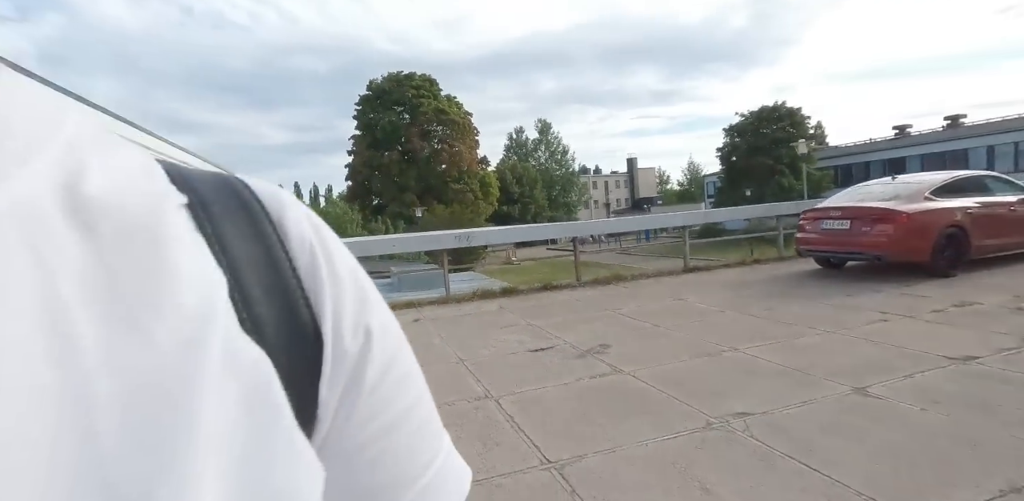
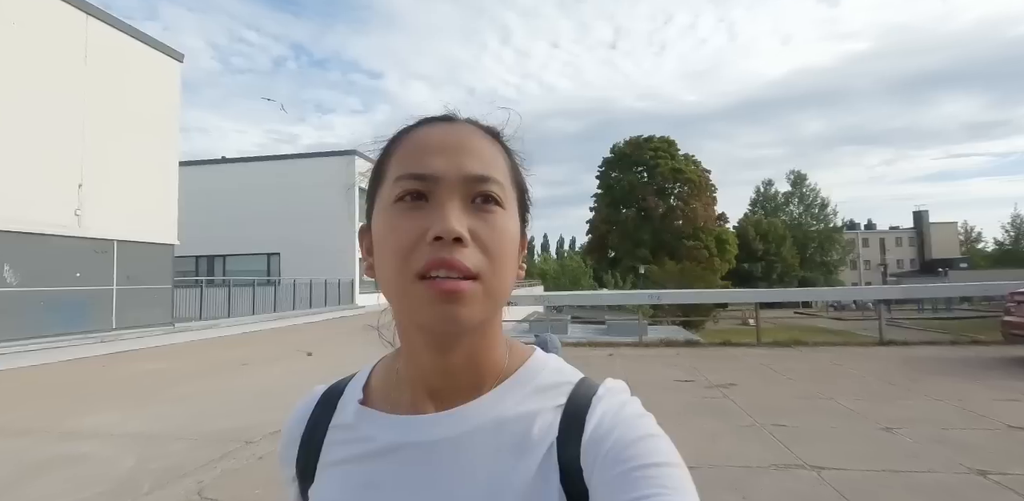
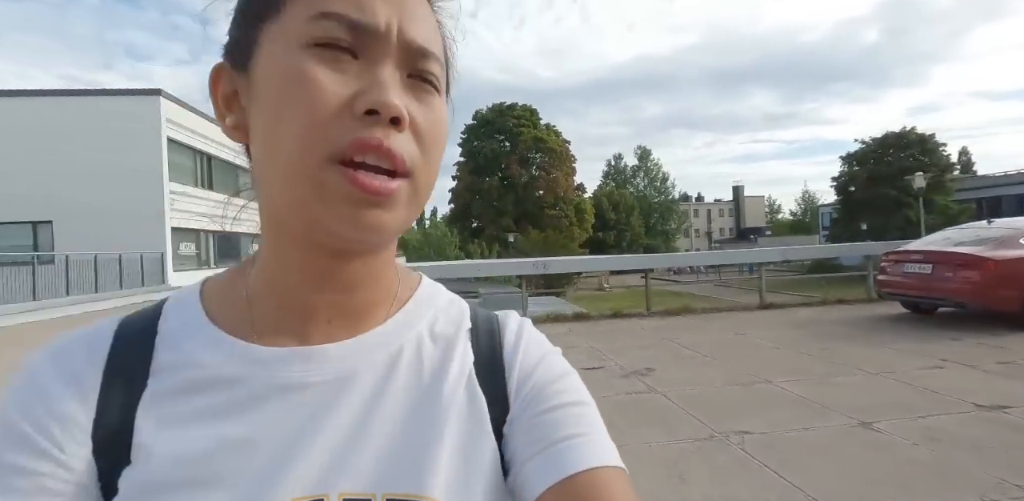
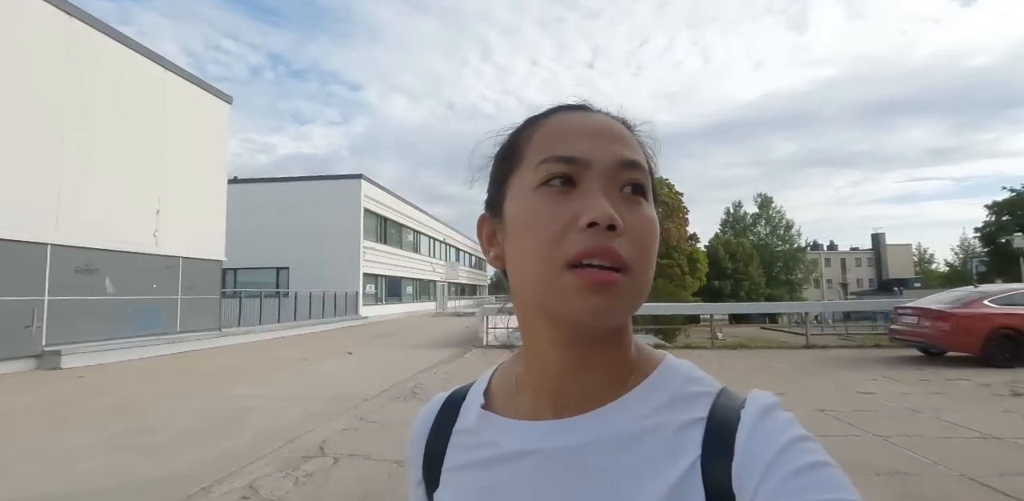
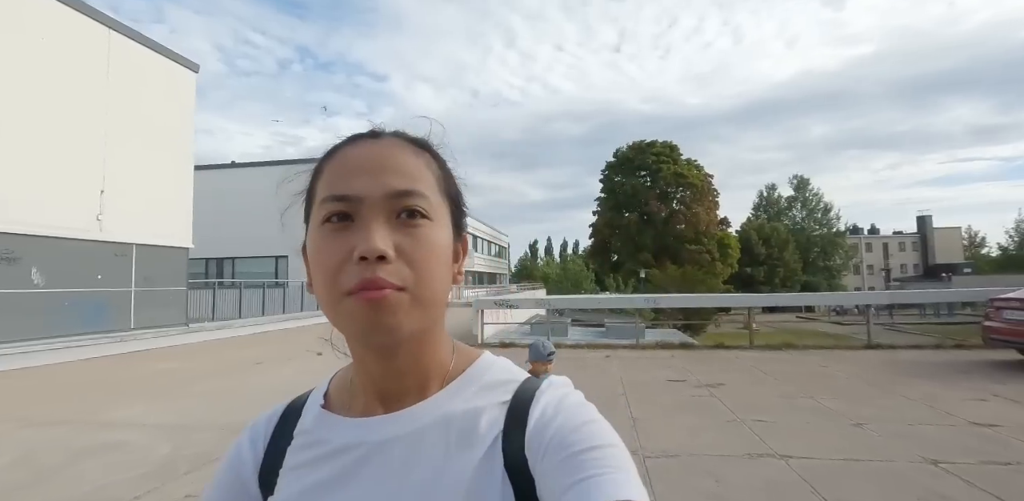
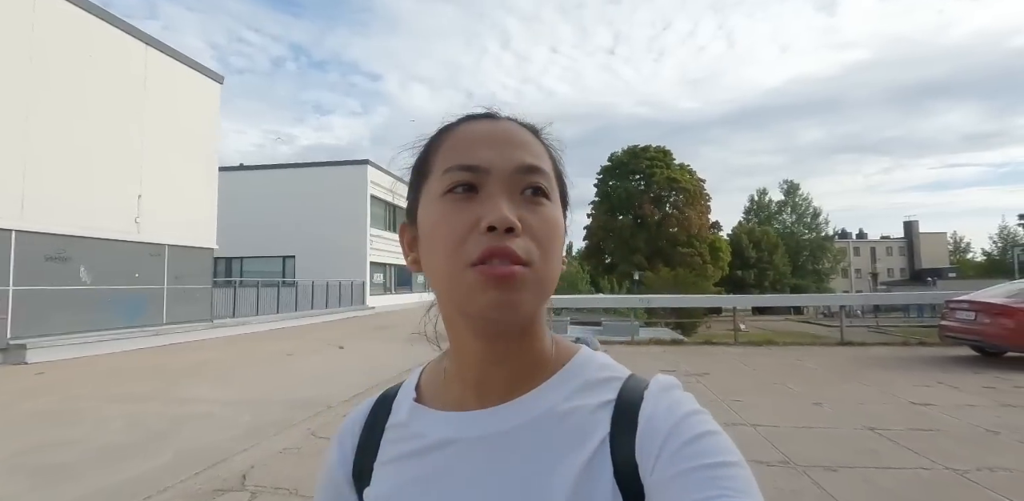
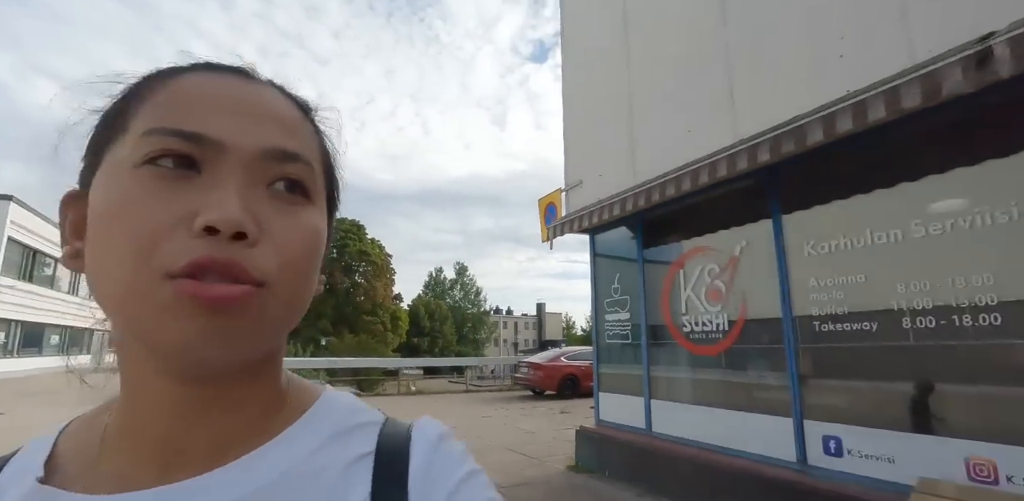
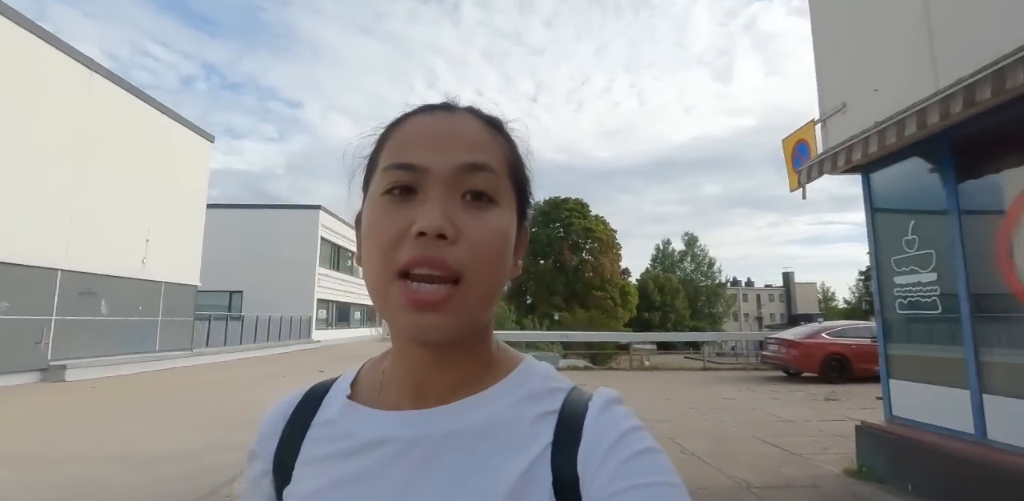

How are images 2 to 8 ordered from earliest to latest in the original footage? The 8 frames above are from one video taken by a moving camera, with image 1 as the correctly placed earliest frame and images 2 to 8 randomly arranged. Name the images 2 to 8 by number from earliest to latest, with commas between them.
3, 2, 5, 6, 4, 8, 7
